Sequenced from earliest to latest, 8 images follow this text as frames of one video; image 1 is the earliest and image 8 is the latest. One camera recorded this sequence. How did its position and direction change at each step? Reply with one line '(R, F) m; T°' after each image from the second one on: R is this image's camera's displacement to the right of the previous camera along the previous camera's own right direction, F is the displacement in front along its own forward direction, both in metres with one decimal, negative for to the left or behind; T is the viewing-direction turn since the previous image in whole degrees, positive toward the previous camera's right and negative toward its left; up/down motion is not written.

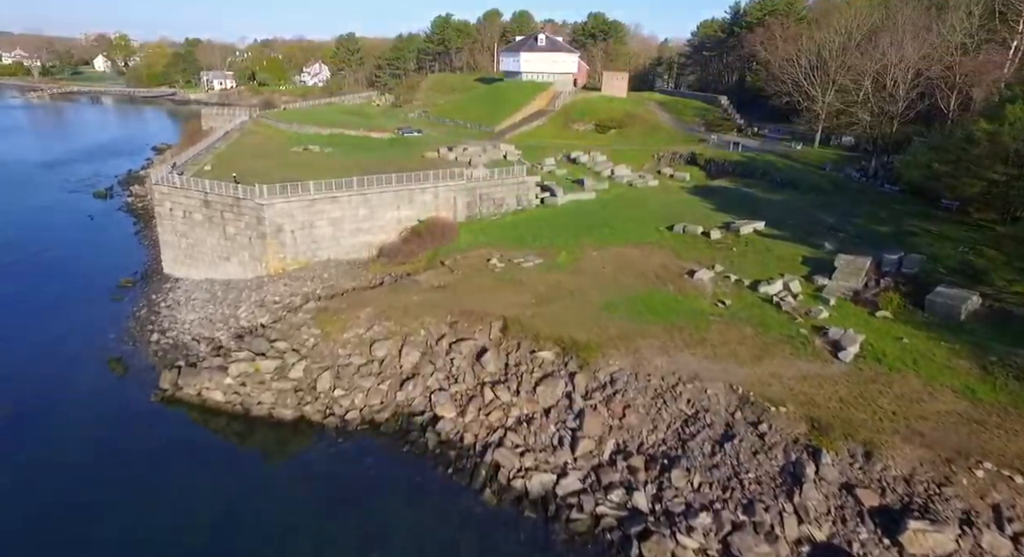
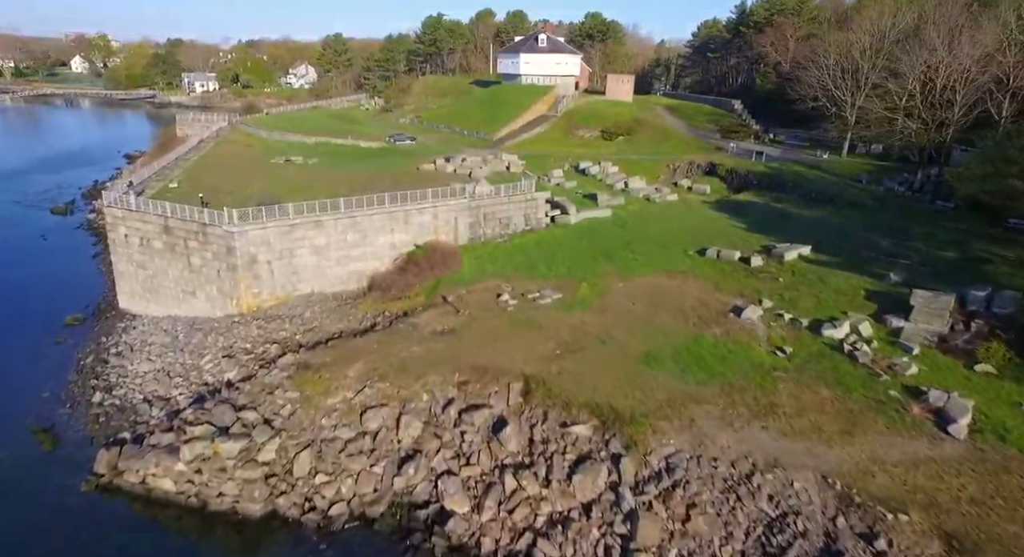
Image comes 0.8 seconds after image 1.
(-0.9, +3.7) m; +1°
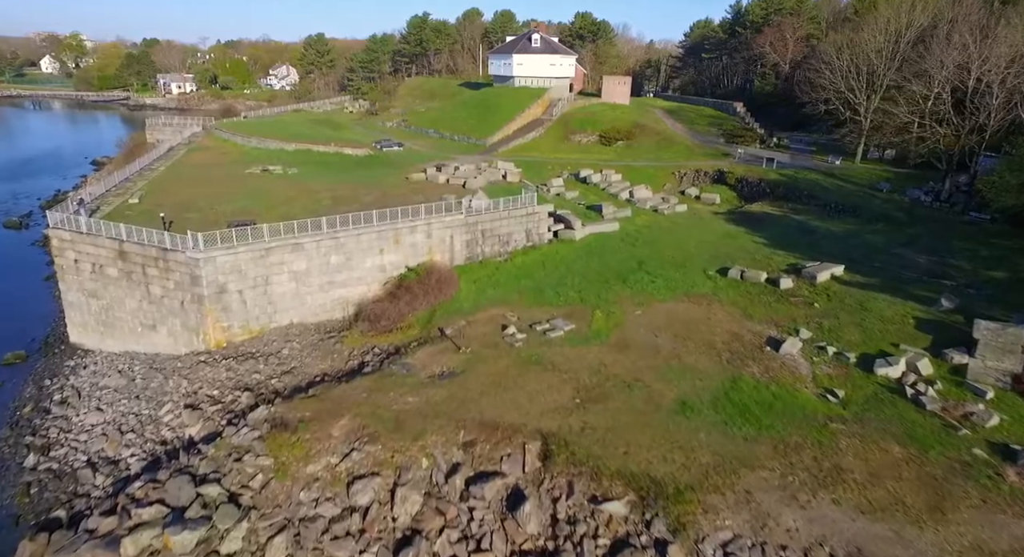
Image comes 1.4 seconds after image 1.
(-0.7, +2.6) m; +1°
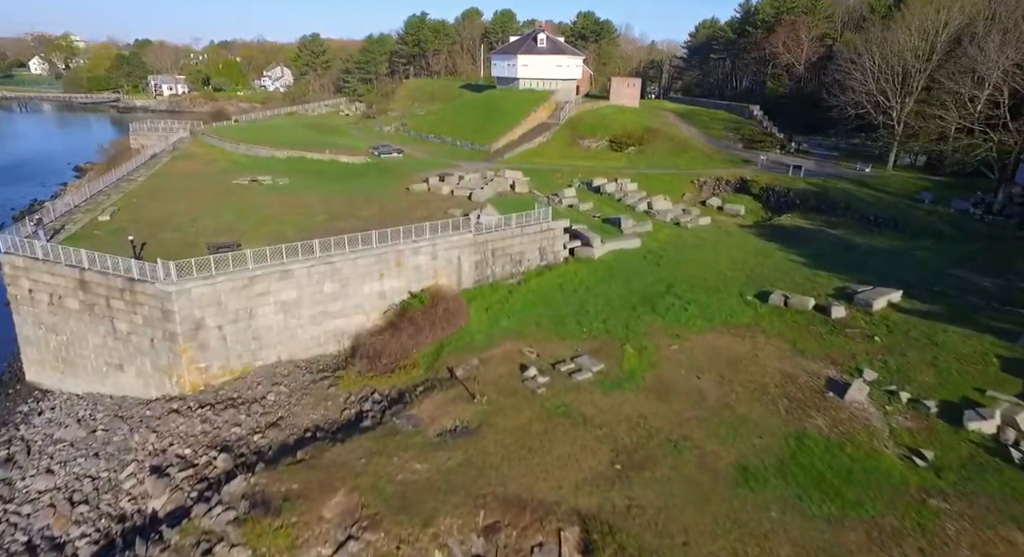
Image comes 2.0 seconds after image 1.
(-0.7, +2.5) m; 0°
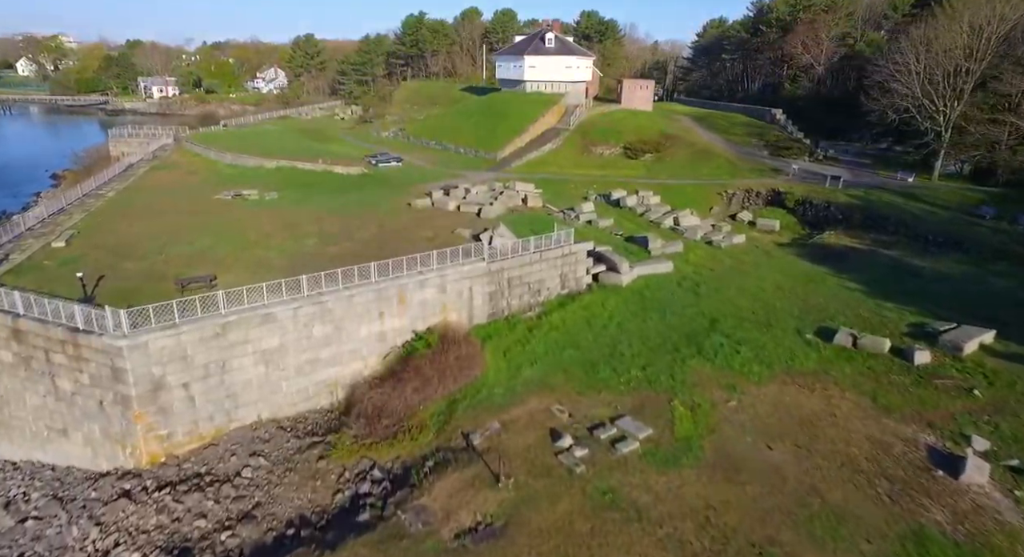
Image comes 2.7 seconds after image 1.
(-0.8, +3.1) m; 0°
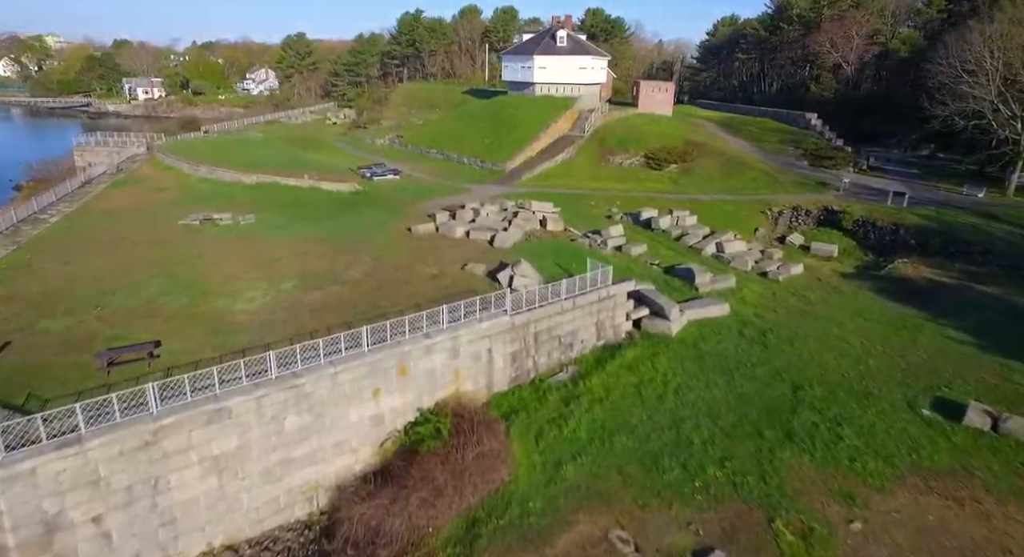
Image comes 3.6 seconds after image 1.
(-0.9, +4.2) m; 0°
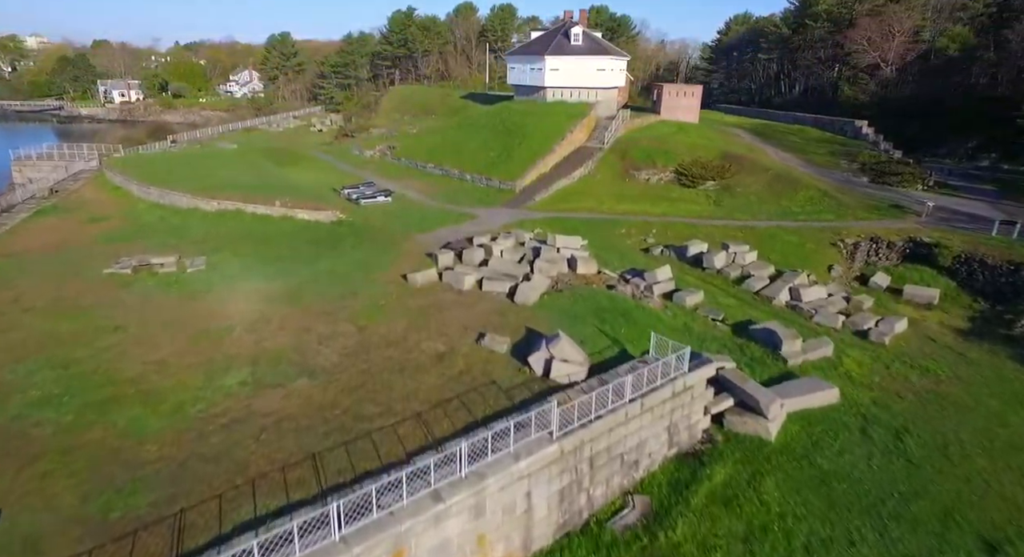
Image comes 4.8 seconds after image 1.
(-1.0, +5.2) m; +1°
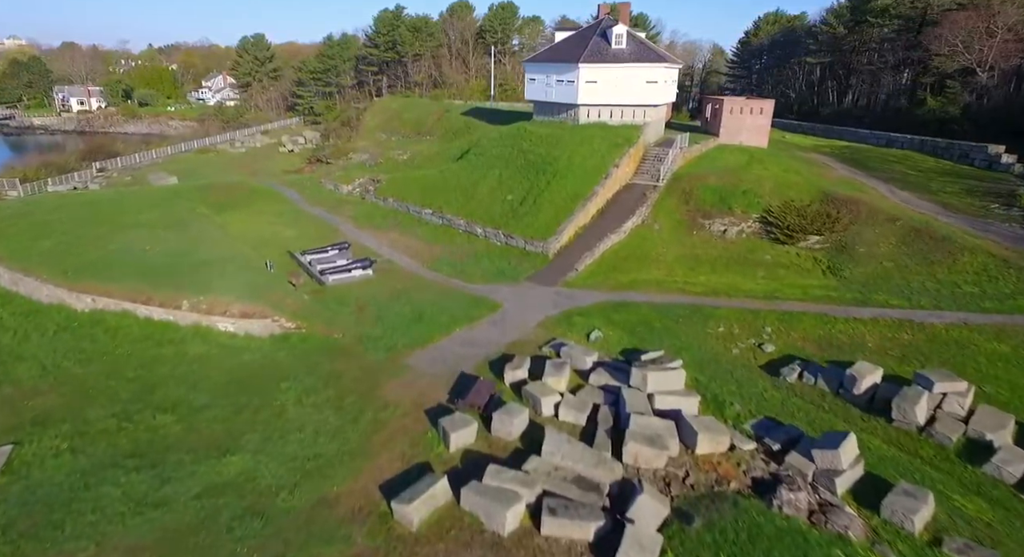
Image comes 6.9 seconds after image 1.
(-1.6, +9.1) m; +1°
